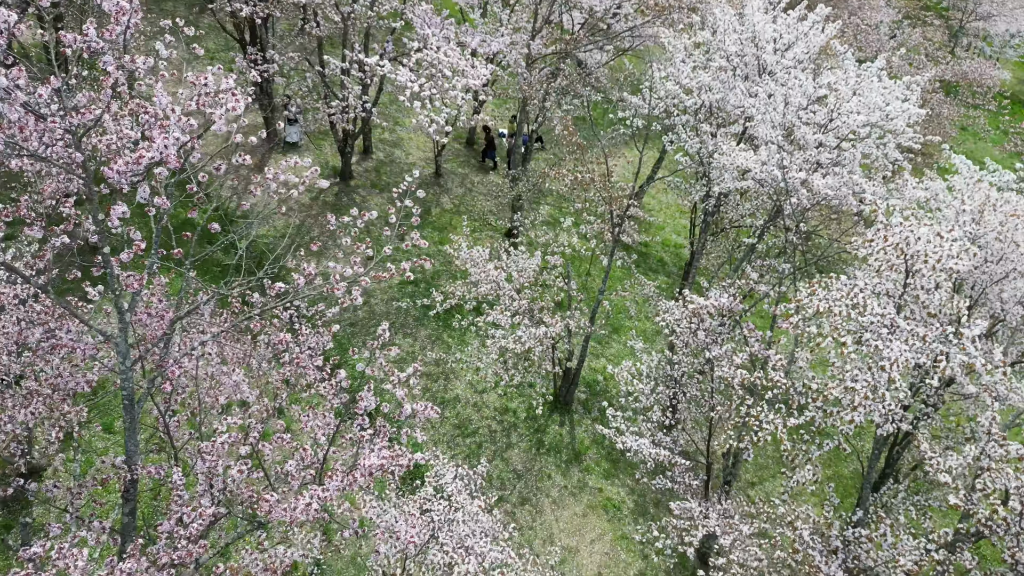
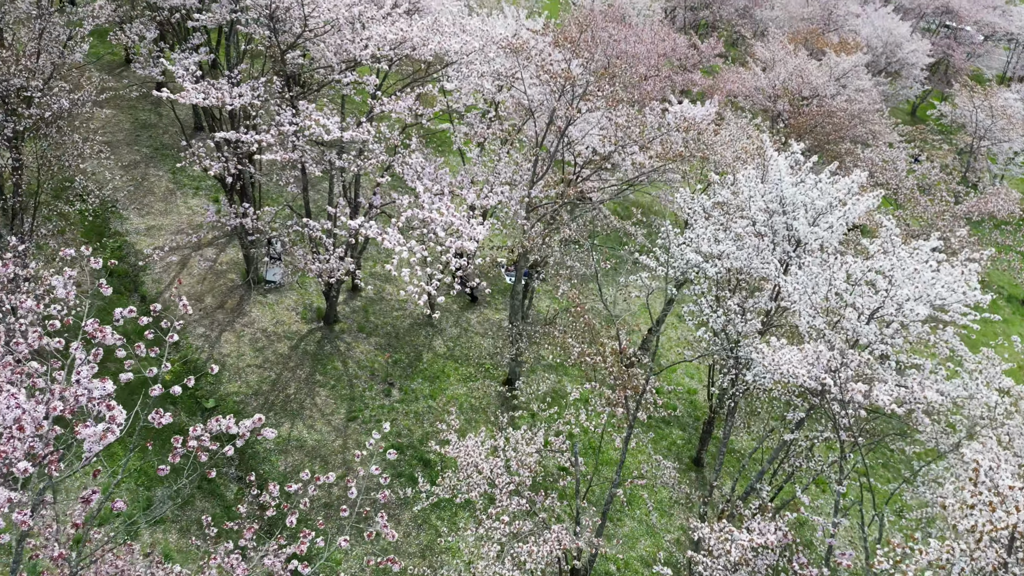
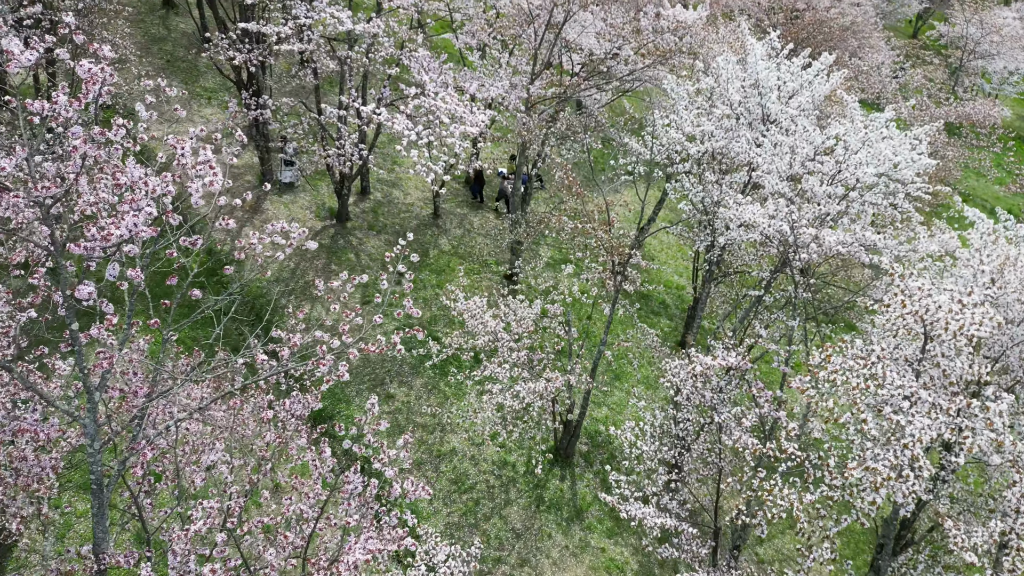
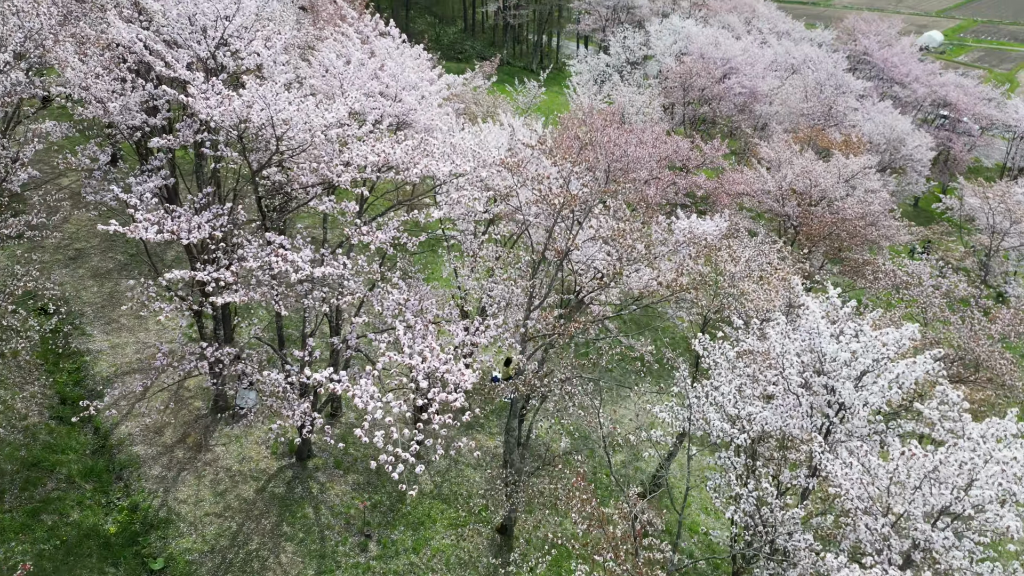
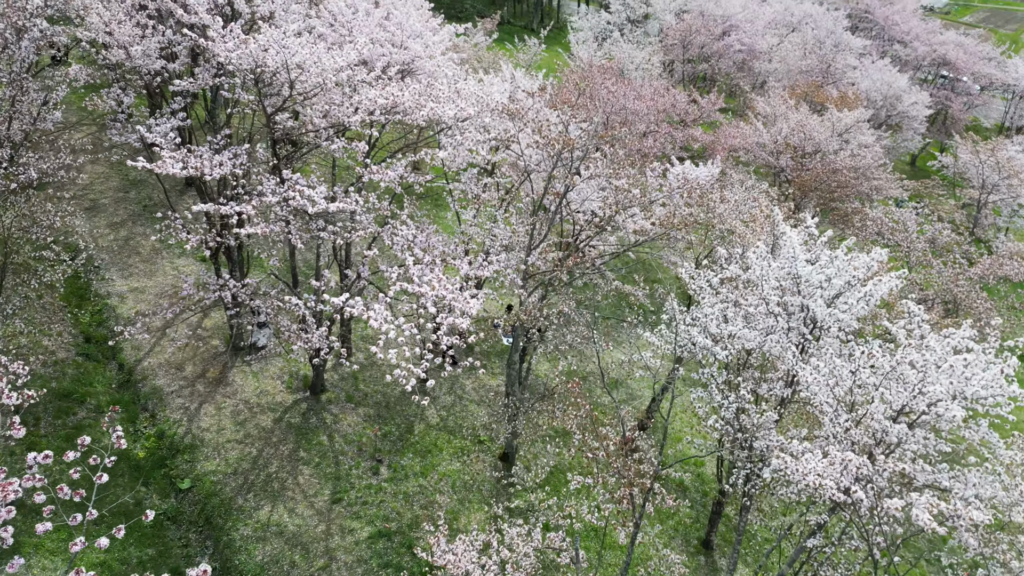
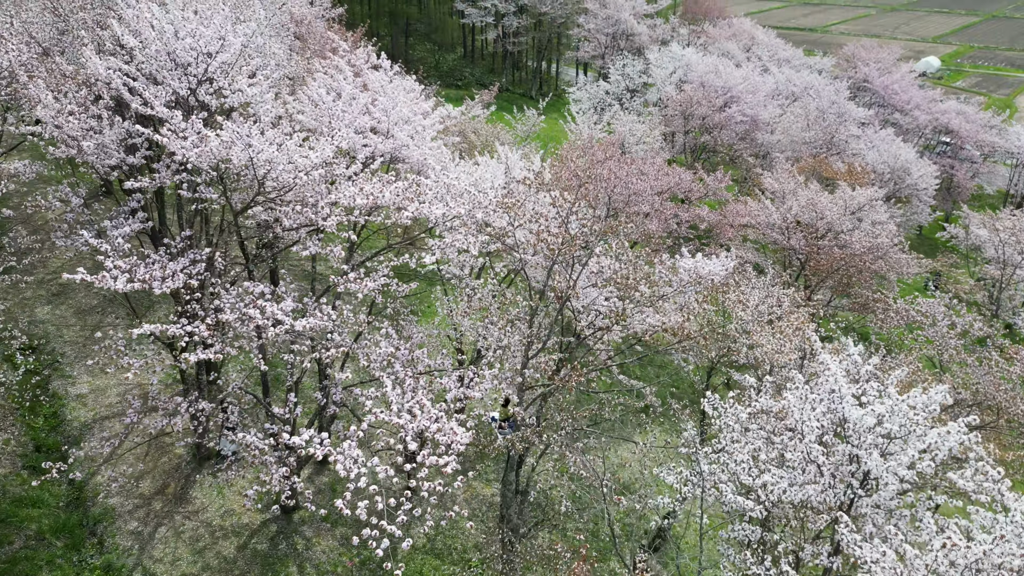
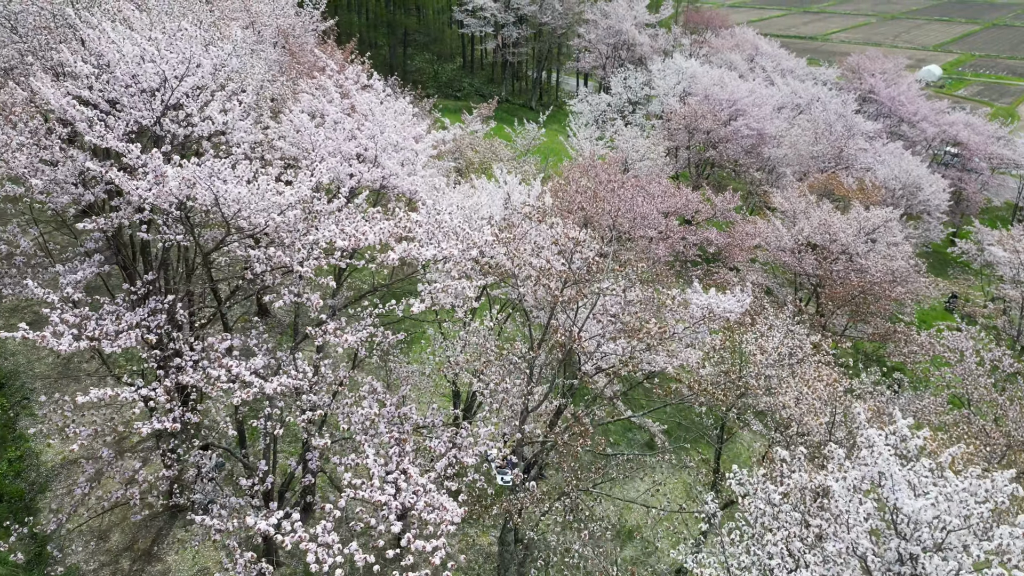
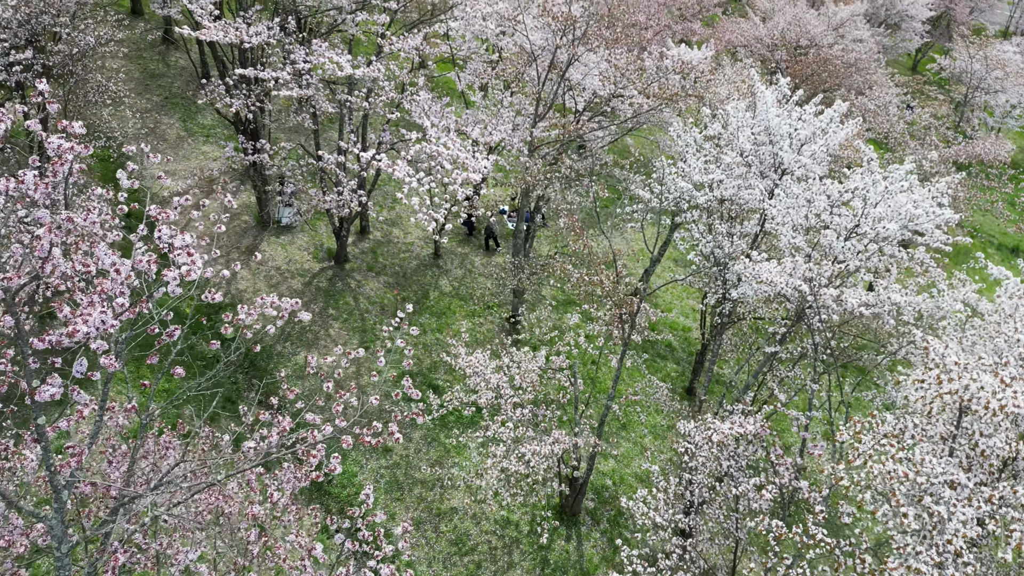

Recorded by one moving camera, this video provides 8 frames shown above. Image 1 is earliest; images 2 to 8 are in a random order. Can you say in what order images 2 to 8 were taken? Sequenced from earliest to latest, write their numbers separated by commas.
3, 8, 2, 5, 4, 6, 7
